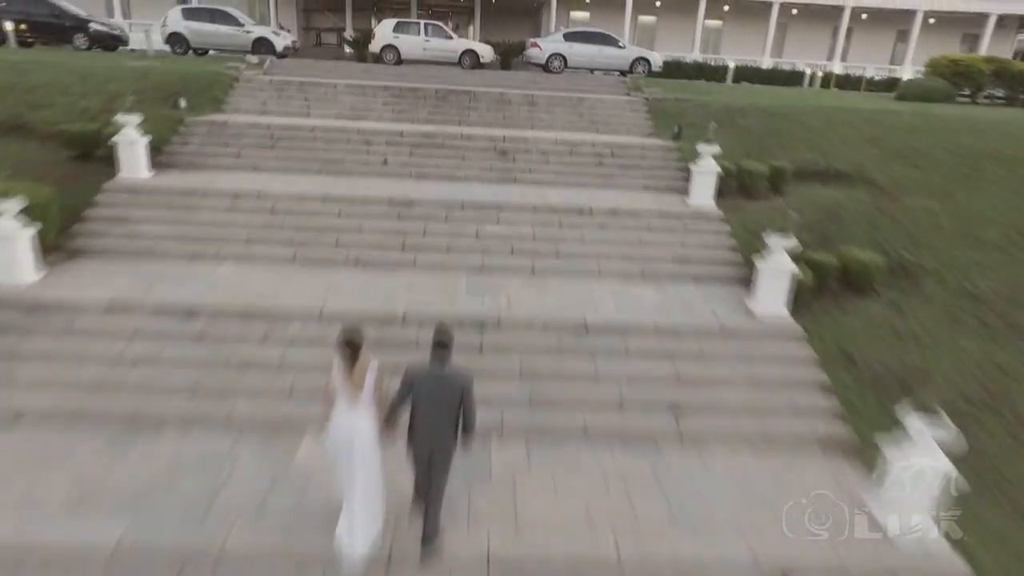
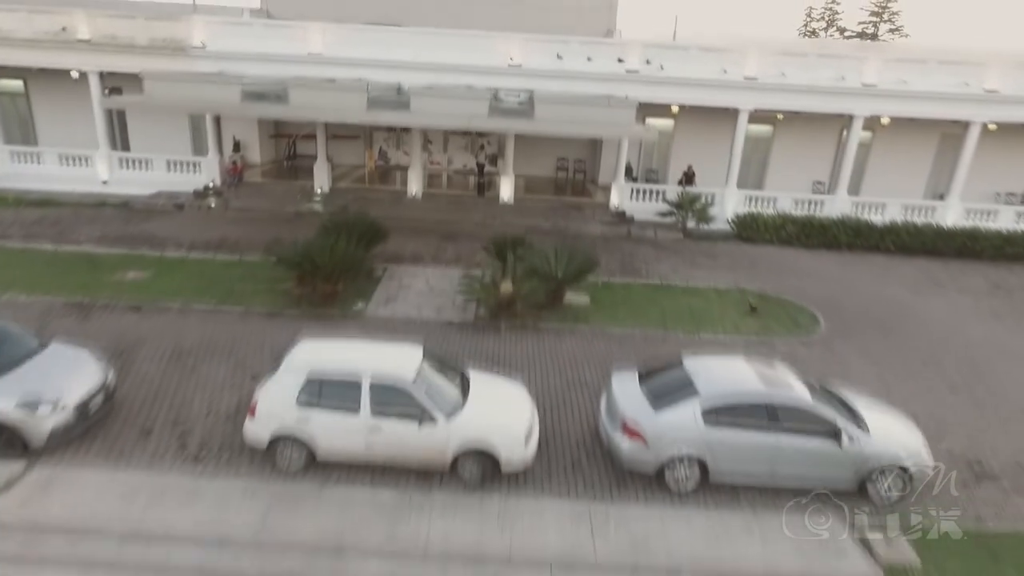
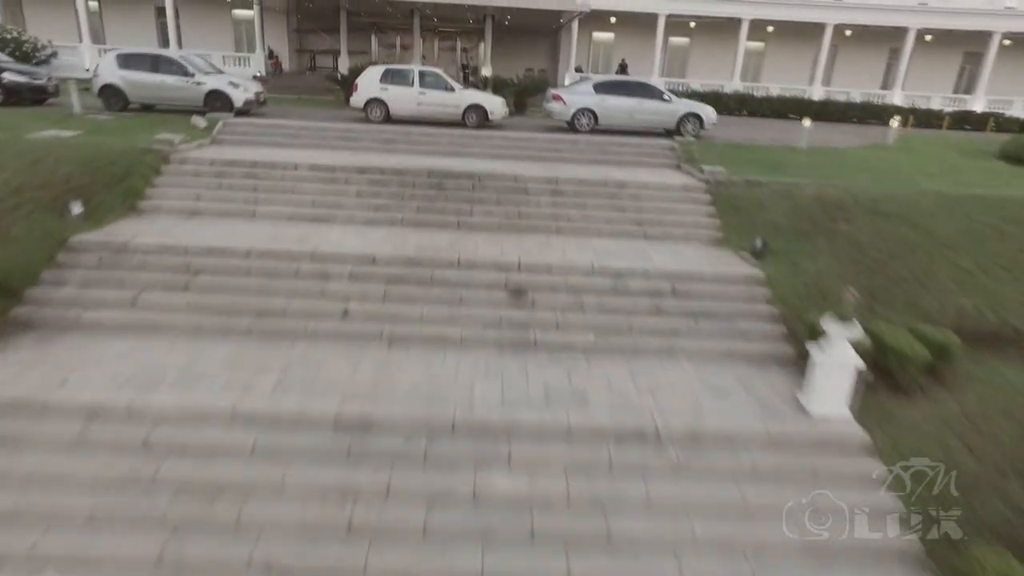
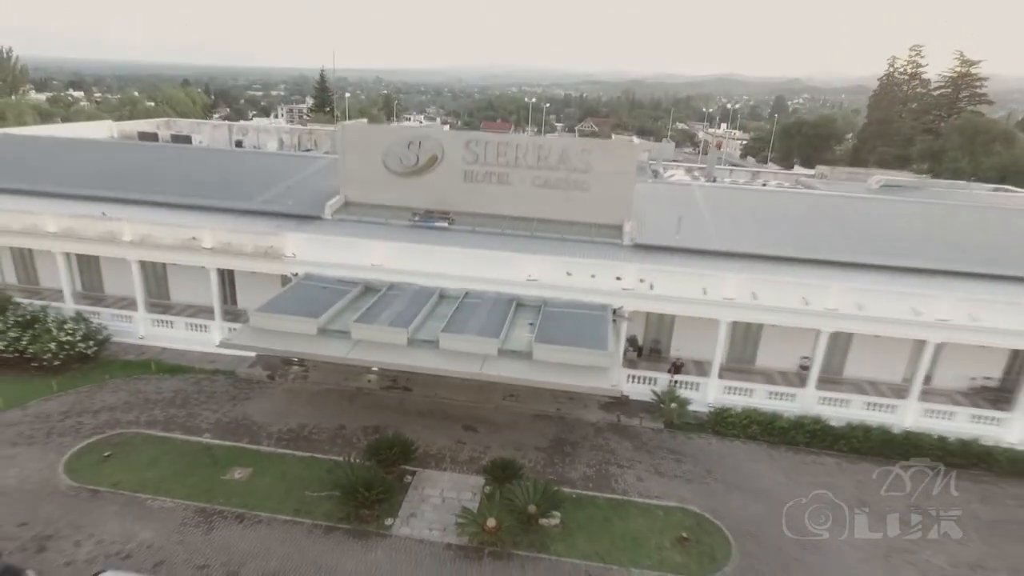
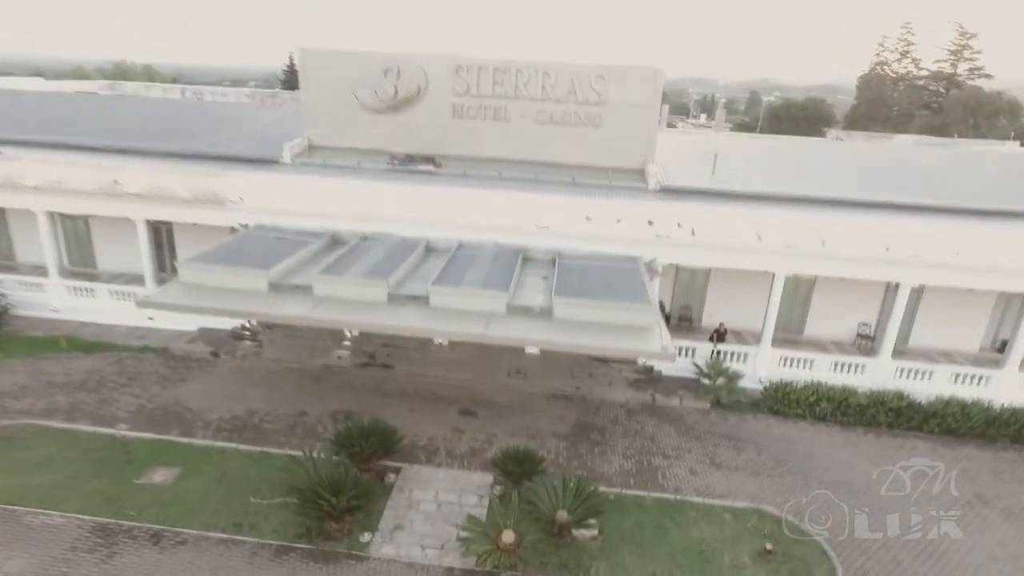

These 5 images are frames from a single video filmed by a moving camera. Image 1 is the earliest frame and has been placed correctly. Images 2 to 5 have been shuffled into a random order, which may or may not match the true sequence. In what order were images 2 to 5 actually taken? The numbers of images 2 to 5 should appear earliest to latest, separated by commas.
3, 2, 5, 4
